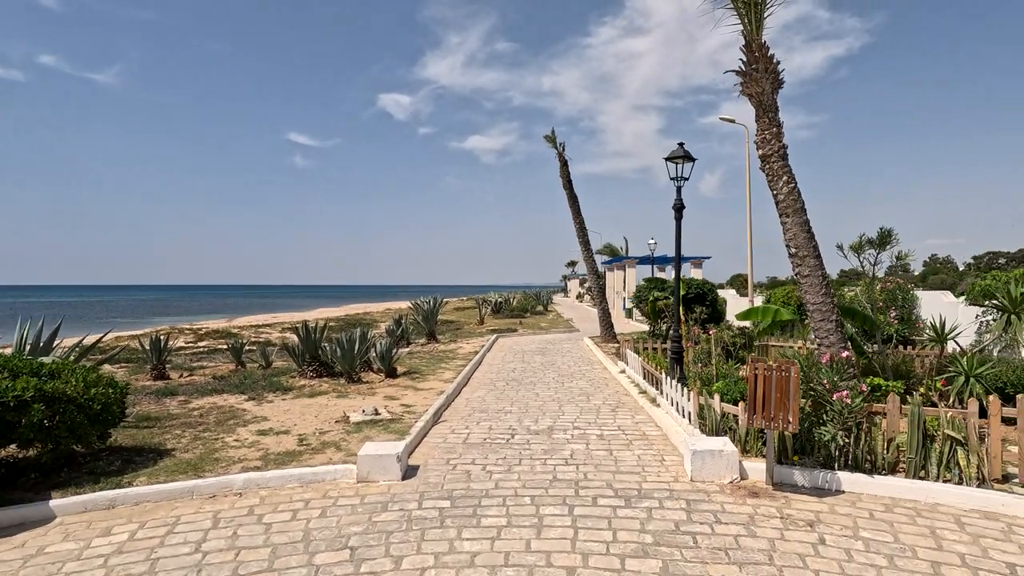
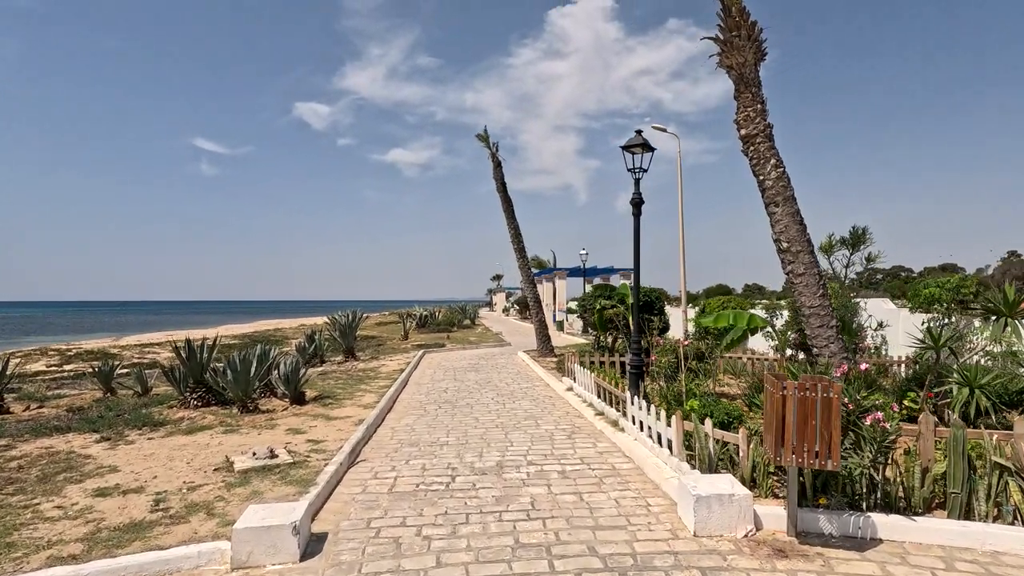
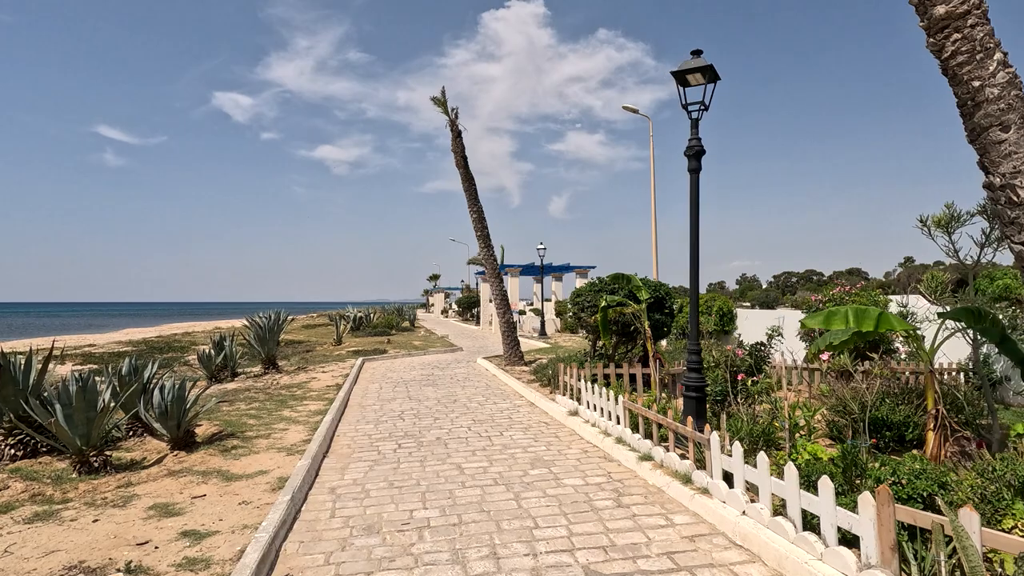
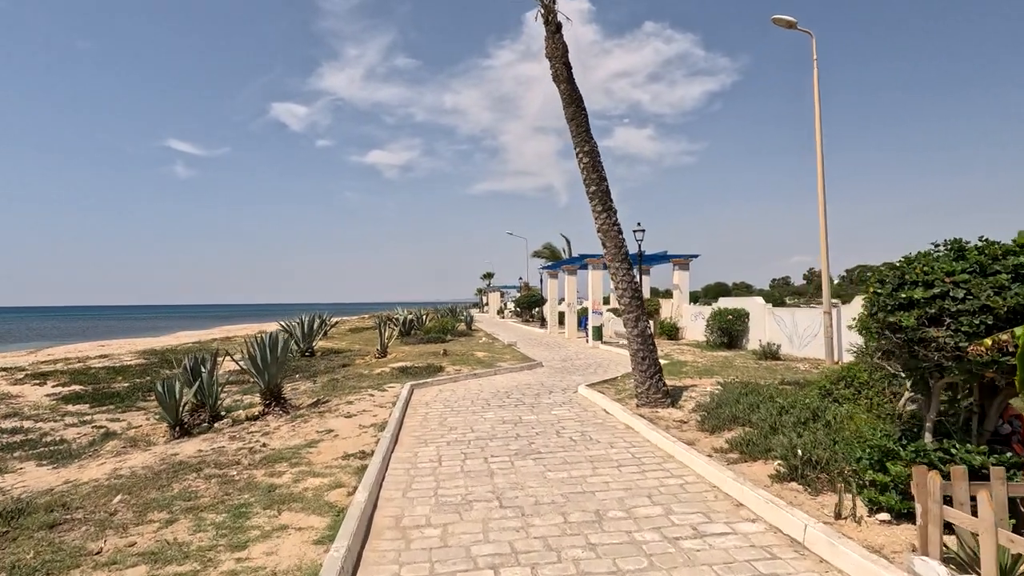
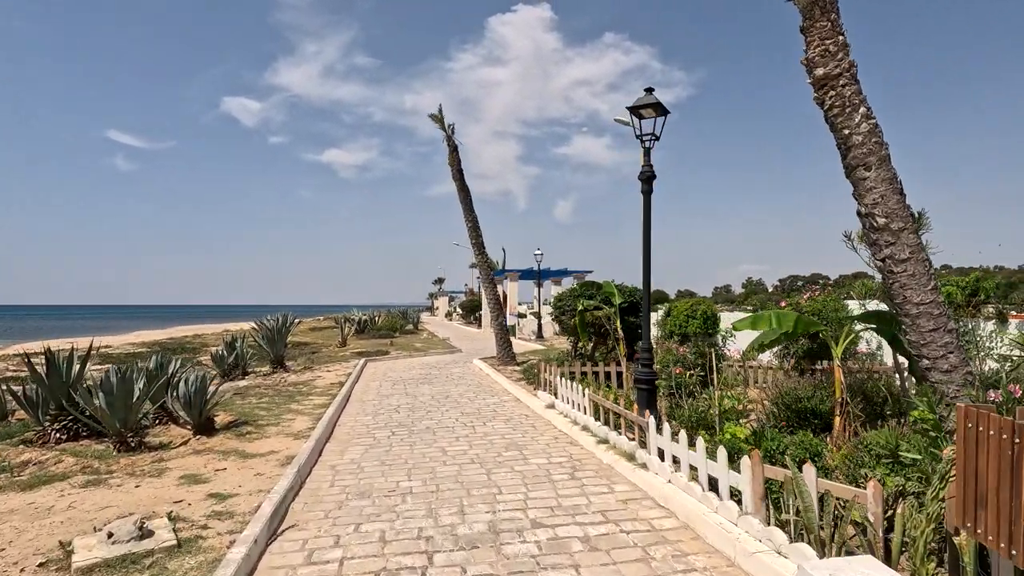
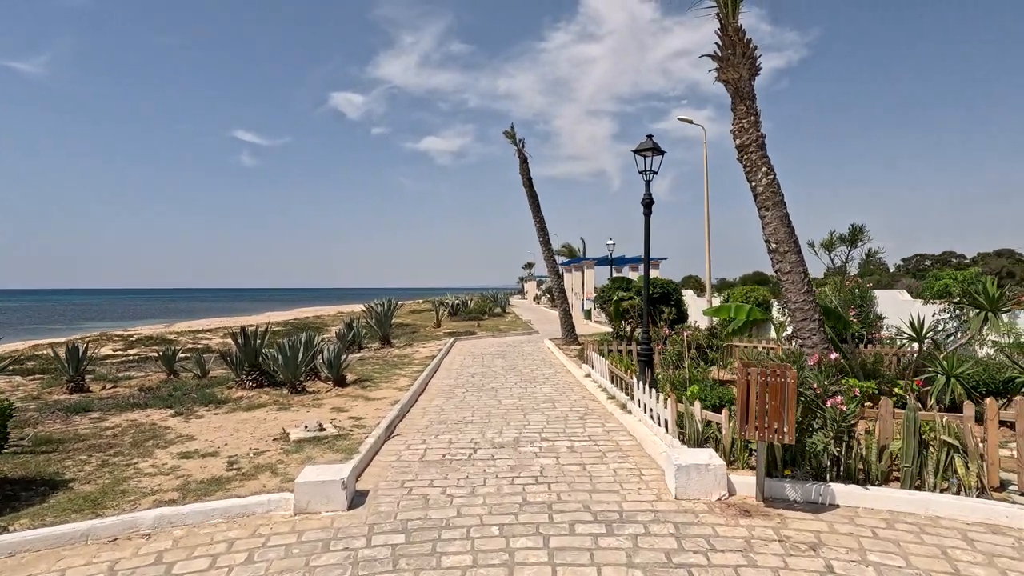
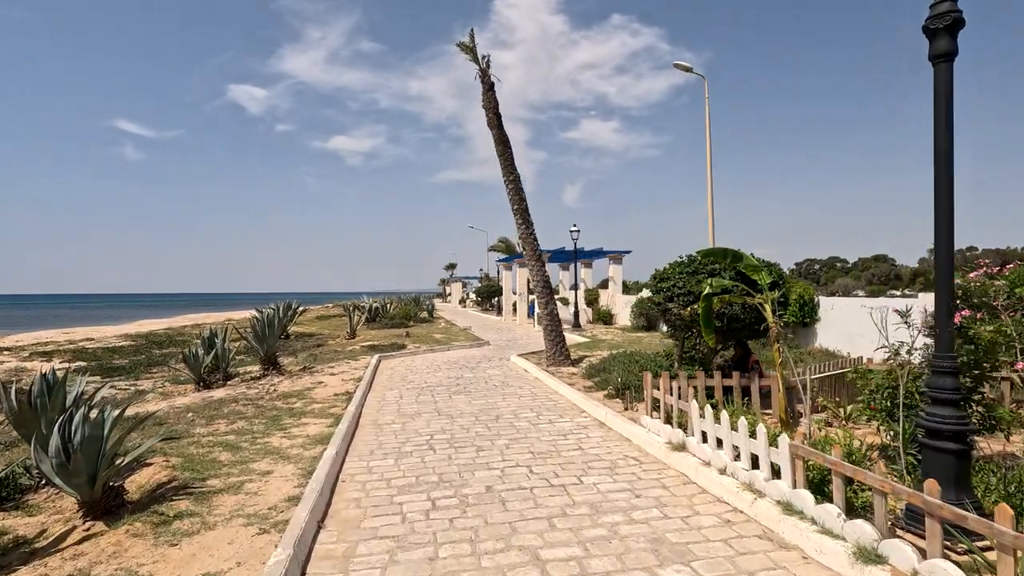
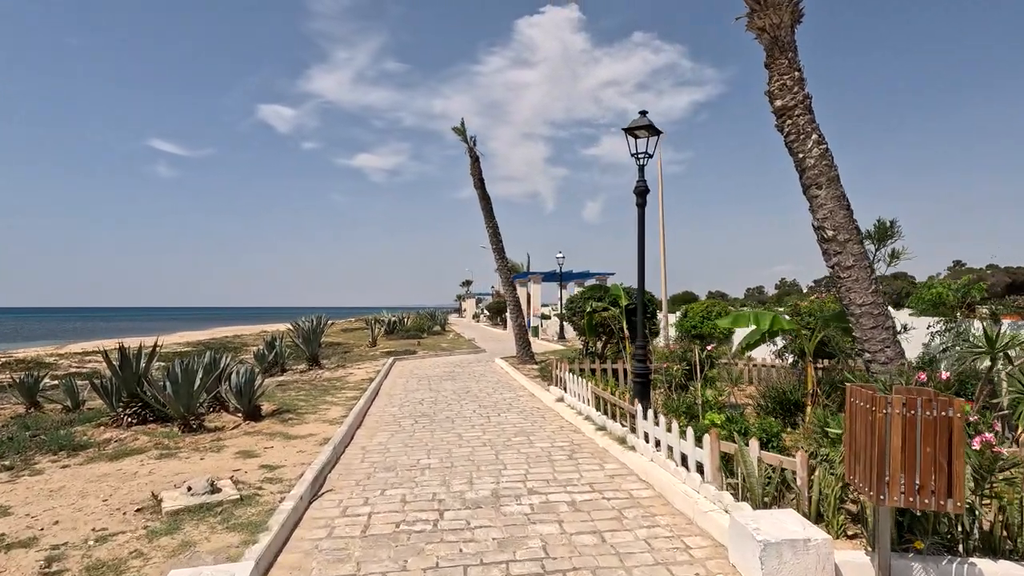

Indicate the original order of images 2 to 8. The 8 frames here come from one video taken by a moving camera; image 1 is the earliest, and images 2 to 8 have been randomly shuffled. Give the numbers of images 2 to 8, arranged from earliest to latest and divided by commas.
6, 2, 8, 5, 3, 7, 4
